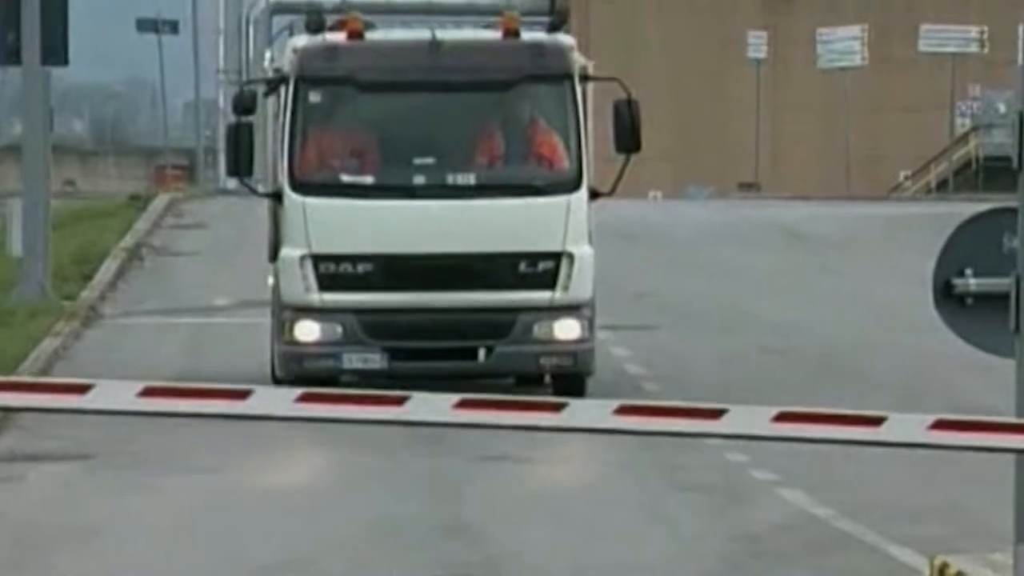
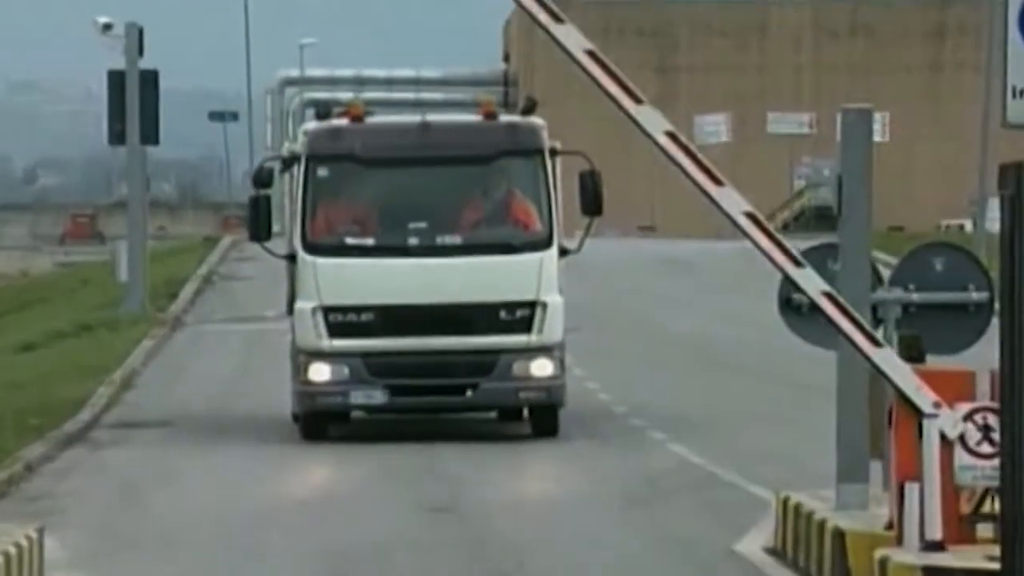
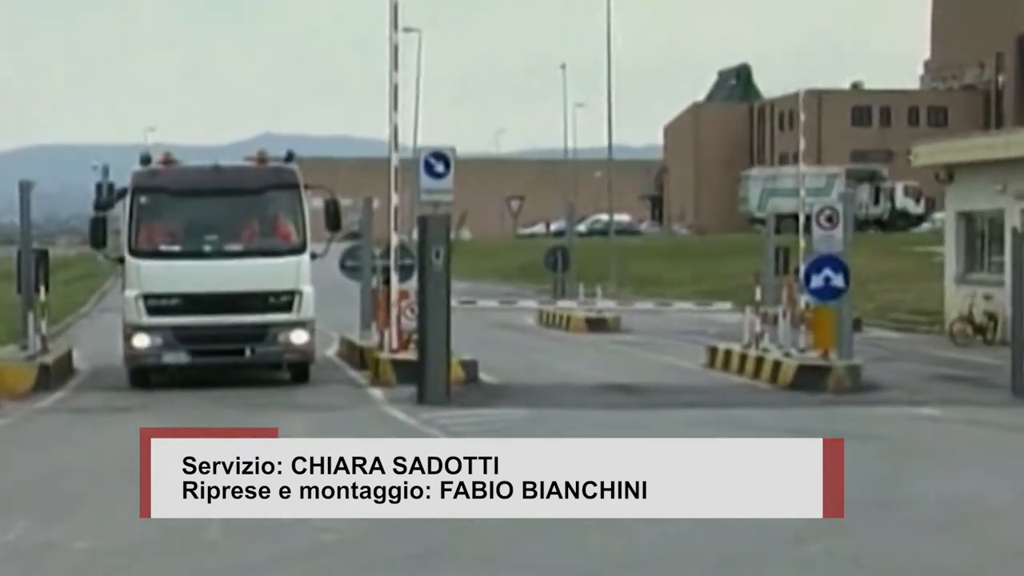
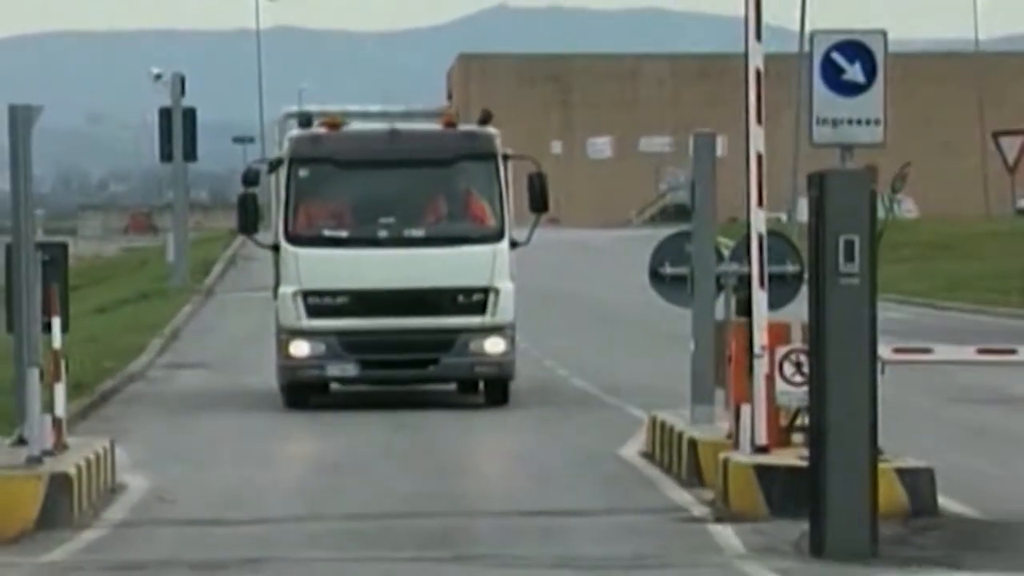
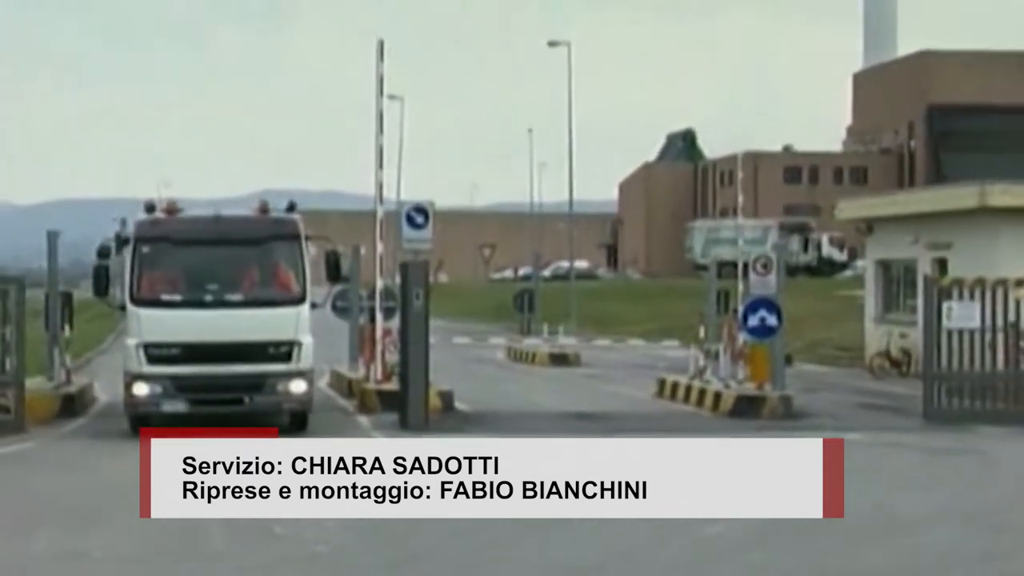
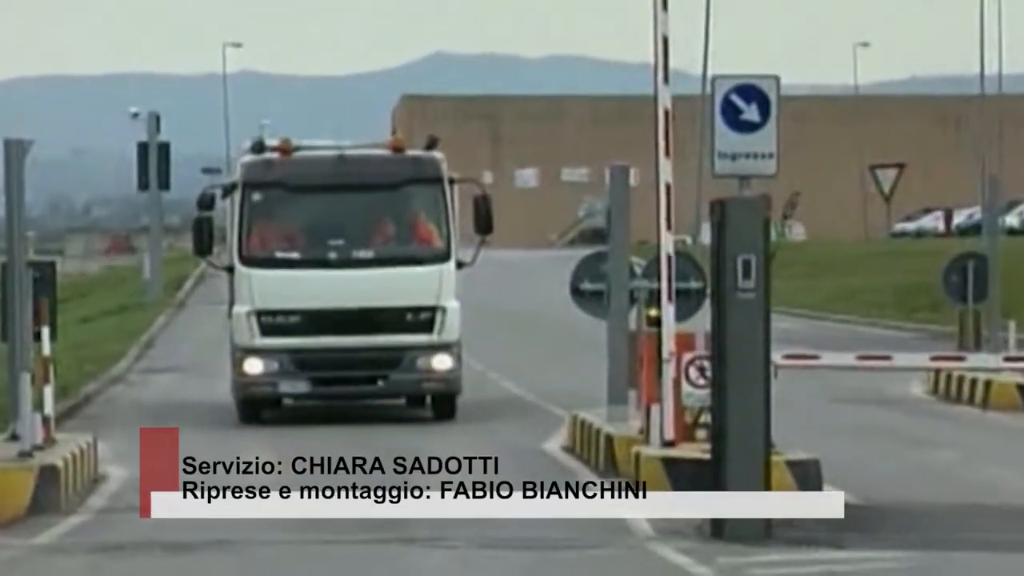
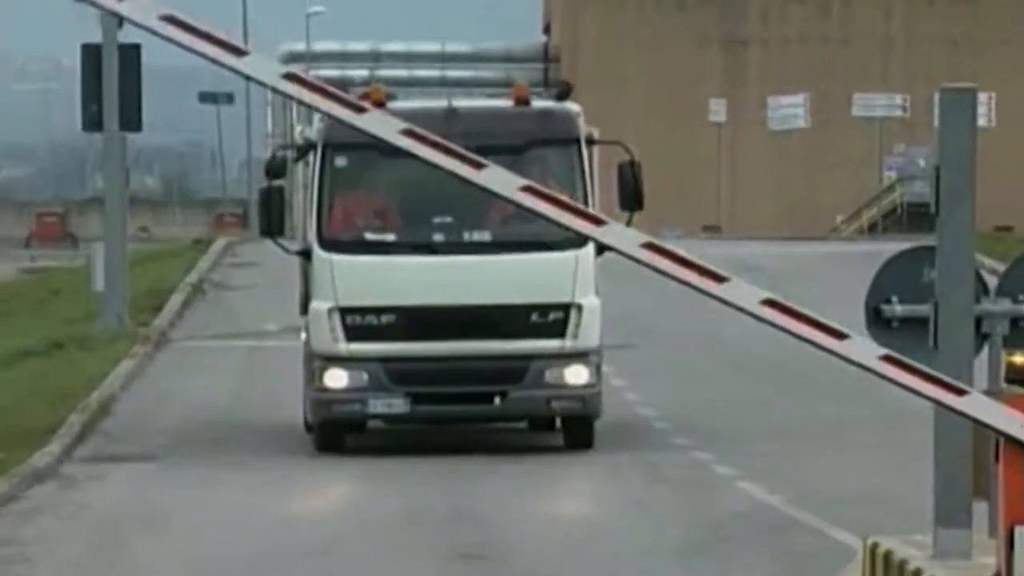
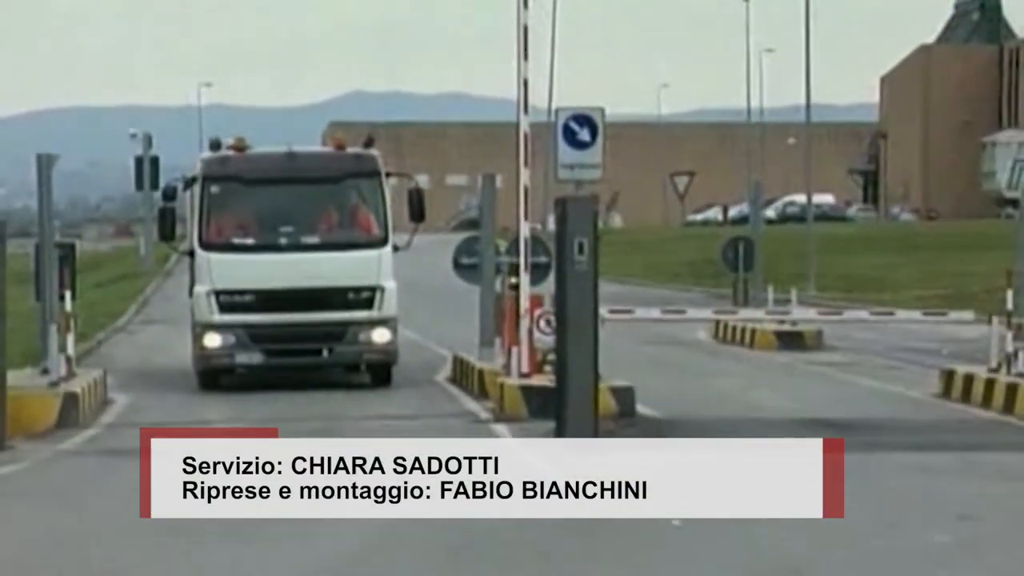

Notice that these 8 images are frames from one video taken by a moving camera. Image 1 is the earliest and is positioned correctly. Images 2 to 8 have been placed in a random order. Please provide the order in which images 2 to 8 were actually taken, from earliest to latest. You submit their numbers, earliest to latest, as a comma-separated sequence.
7, 2, 4, 6, 8, 3, 5
